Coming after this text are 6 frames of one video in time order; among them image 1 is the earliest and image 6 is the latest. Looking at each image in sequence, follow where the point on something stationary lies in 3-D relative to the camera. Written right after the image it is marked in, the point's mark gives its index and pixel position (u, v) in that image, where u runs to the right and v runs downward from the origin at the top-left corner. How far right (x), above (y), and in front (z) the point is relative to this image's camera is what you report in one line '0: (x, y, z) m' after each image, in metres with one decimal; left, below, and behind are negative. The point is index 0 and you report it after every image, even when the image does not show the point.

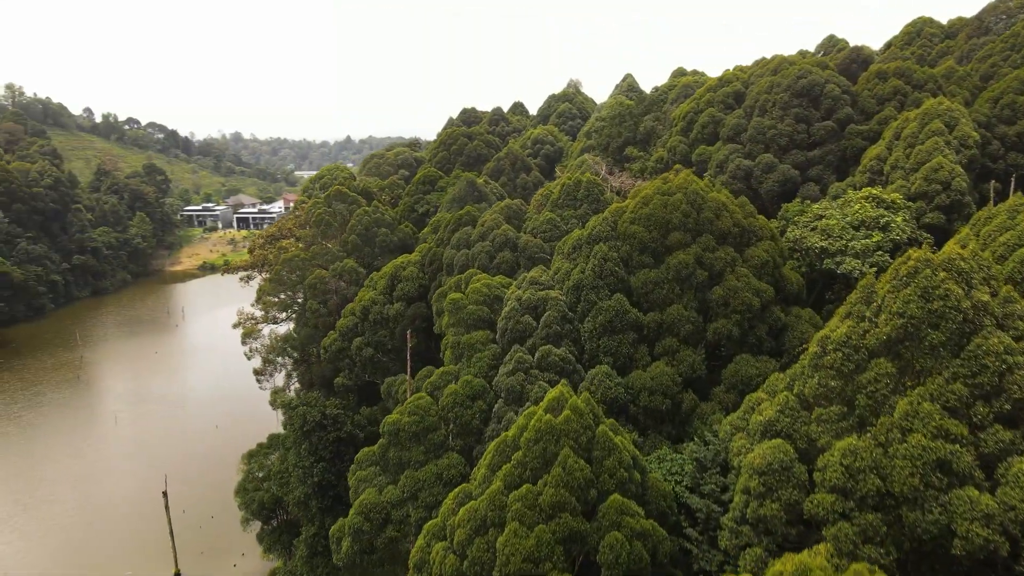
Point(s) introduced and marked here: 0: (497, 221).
0: (-0.4, +1.6, +17.1) m
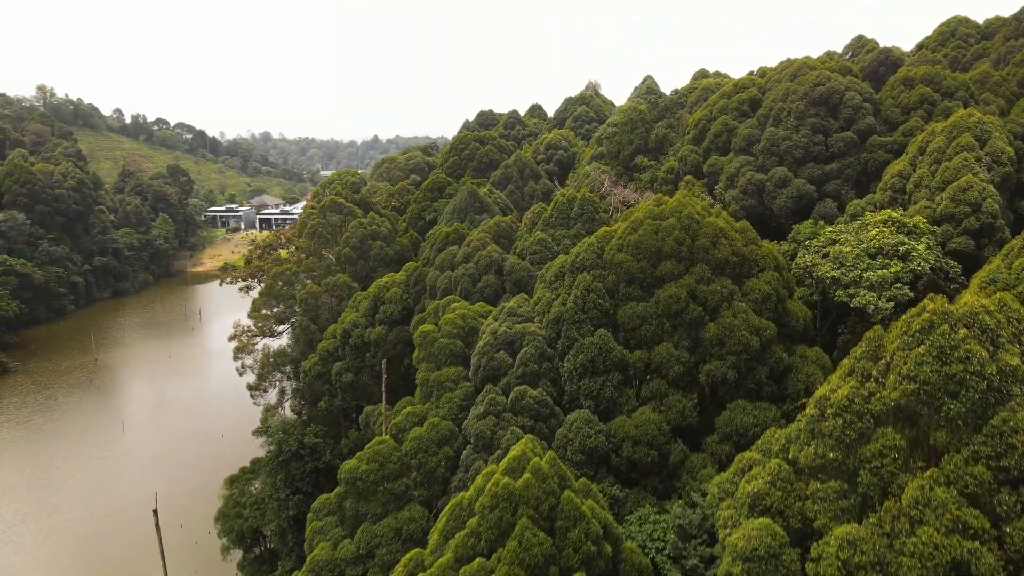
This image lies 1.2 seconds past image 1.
0: (-0.6, +1.1, +16.0) m
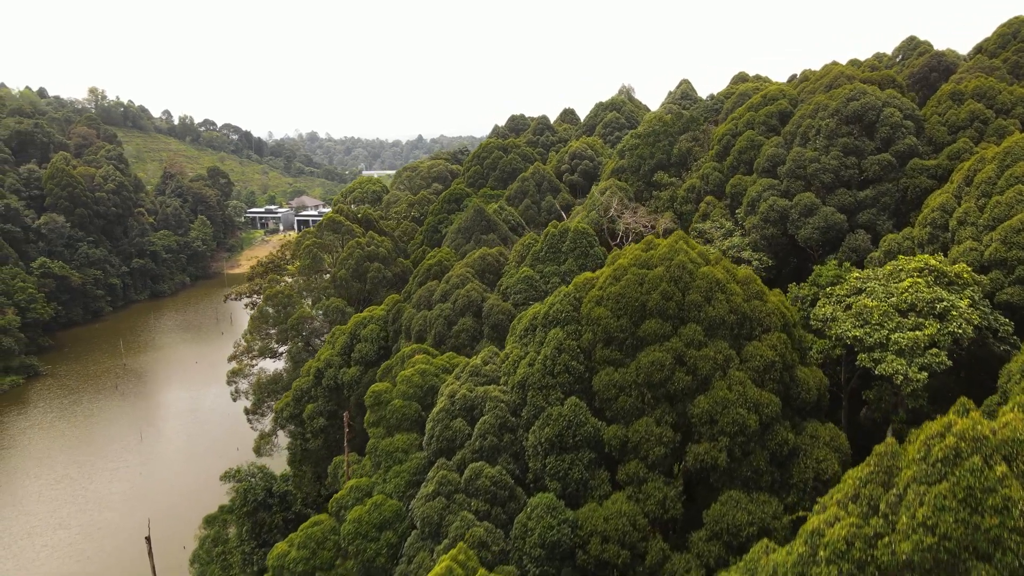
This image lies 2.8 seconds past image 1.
0: (-0.9, +0.2, +14.4) m
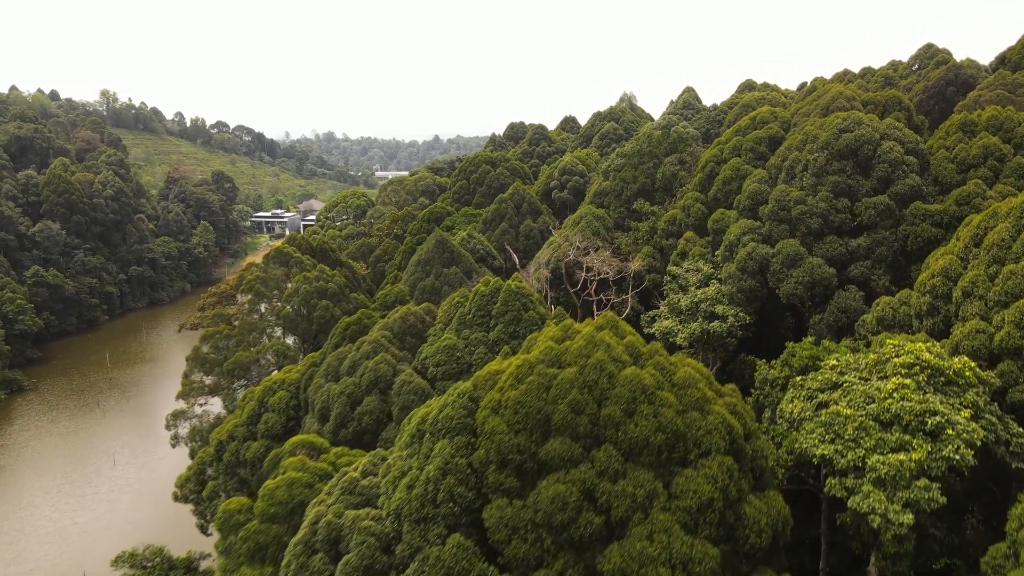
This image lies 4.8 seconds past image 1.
0: (-2.3, -0.9, +12.3) m
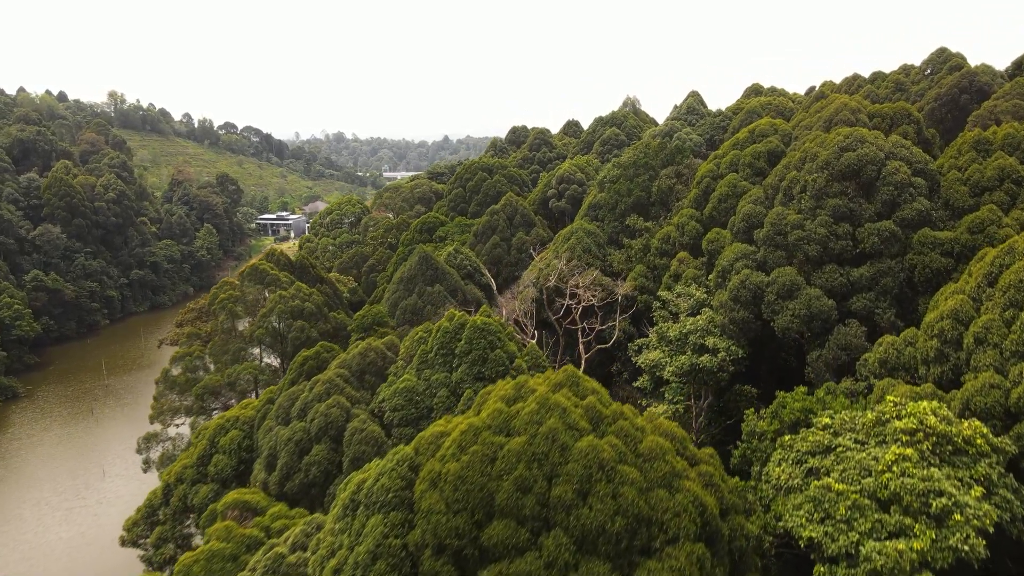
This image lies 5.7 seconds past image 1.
0: (-2.8, -1.5, +11.3) m
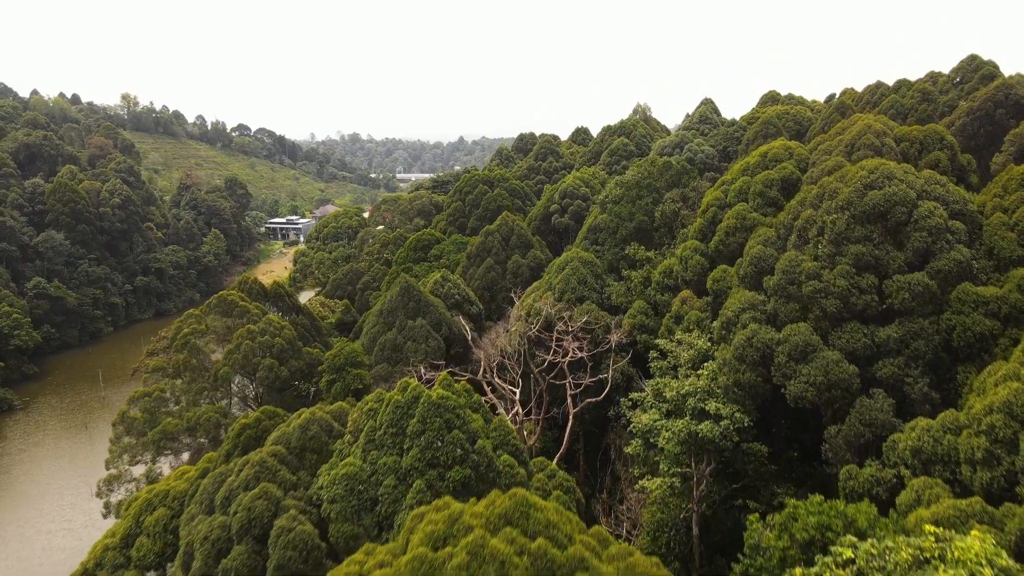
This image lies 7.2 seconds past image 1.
0: (-3.3, -2.4, +9.7) m
